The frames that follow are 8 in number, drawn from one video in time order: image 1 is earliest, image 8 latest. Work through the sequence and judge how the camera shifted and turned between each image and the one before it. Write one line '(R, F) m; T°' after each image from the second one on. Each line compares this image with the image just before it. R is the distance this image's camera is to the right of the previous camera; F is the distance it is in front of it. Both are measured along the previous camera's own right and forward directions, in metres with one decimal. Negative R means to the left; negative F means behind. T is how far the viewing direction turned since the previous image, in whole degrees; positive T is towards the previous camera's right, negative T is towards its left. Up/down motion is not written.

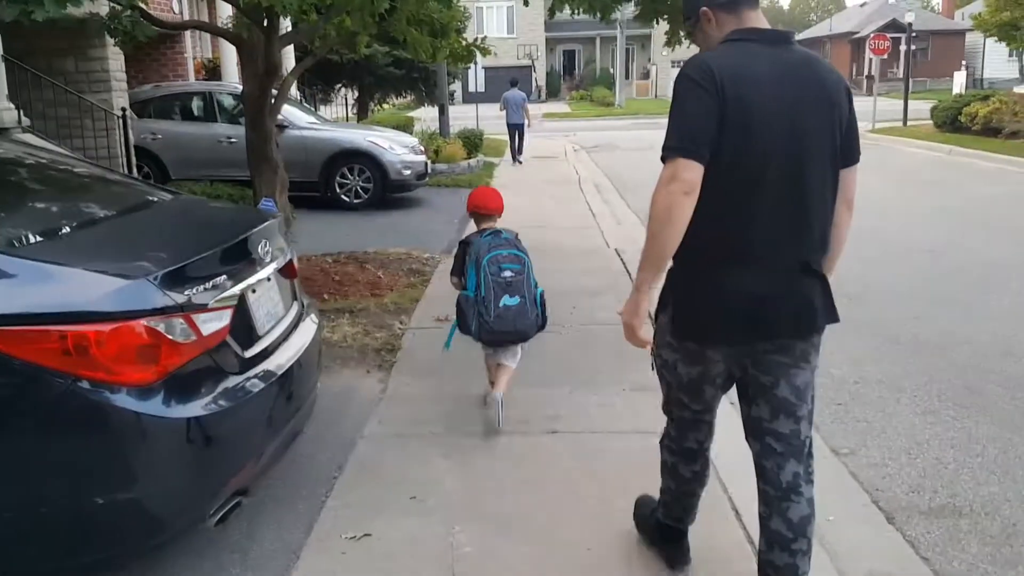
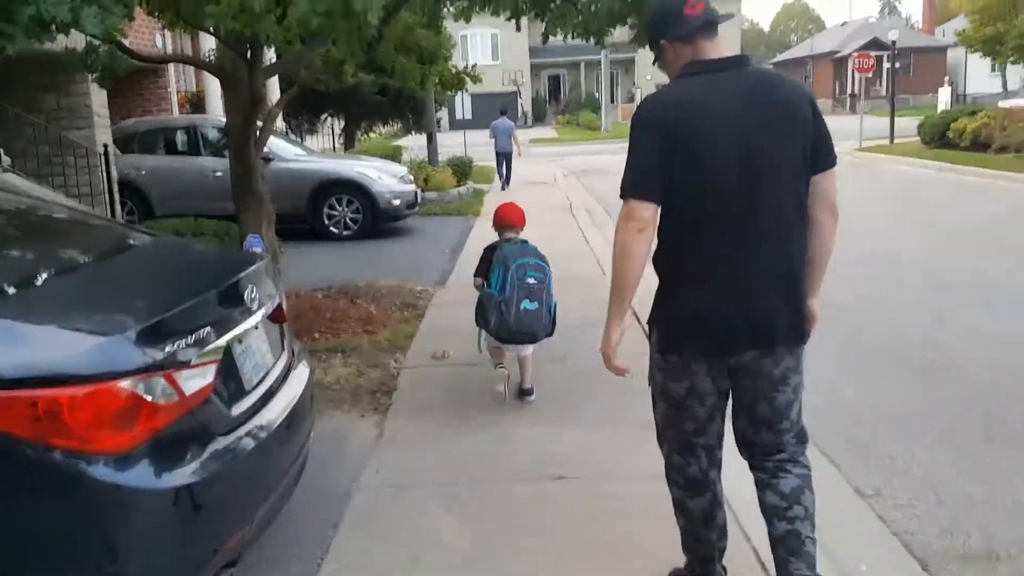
(-0.1, +0.2) m; +1°
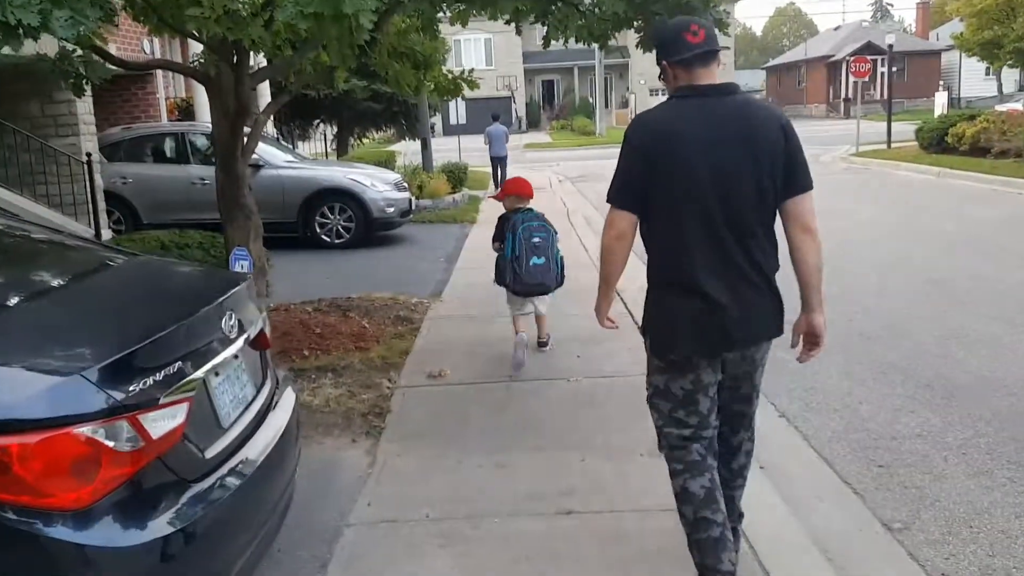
(0.0, +0.3) m; 0°
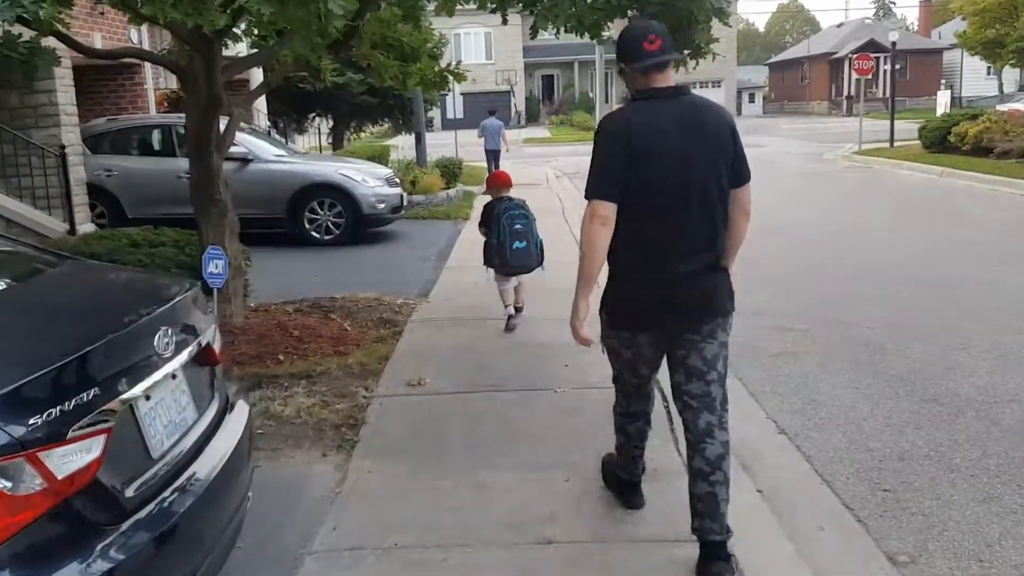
(+0.1, +0.3) m; 0°
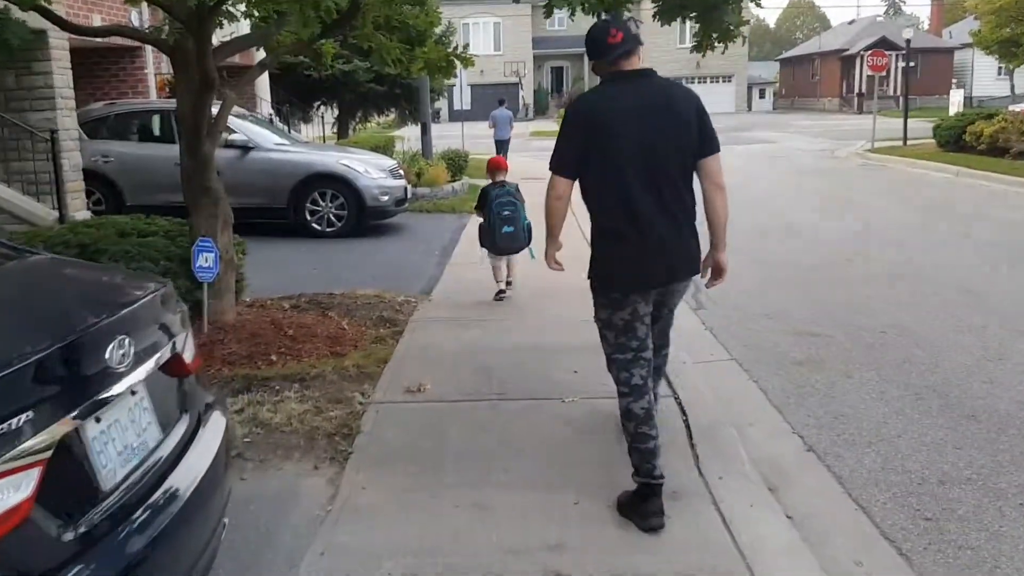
(0.0, +0.4) m; 0°
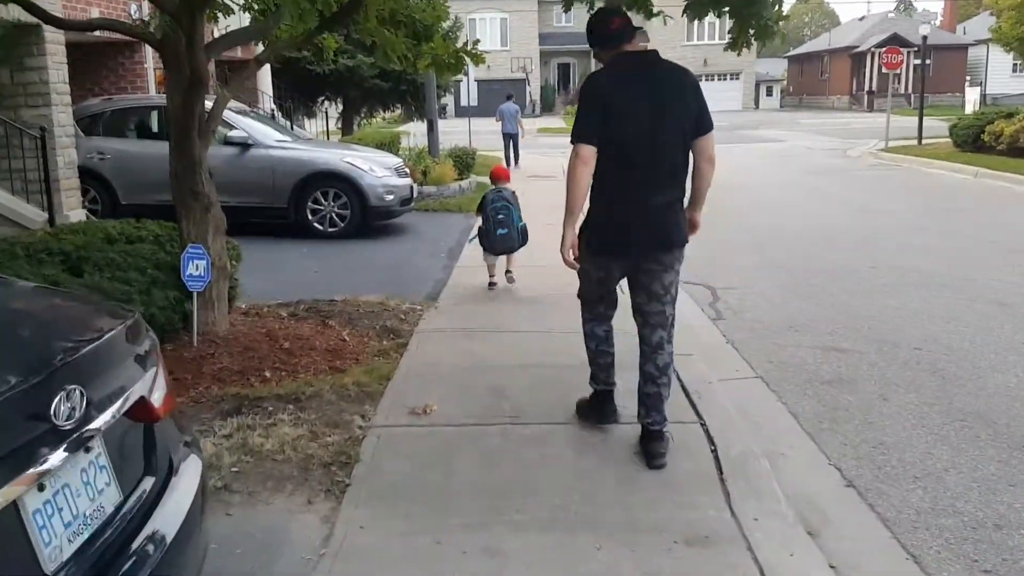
(0.0, +0.4) m; 0°
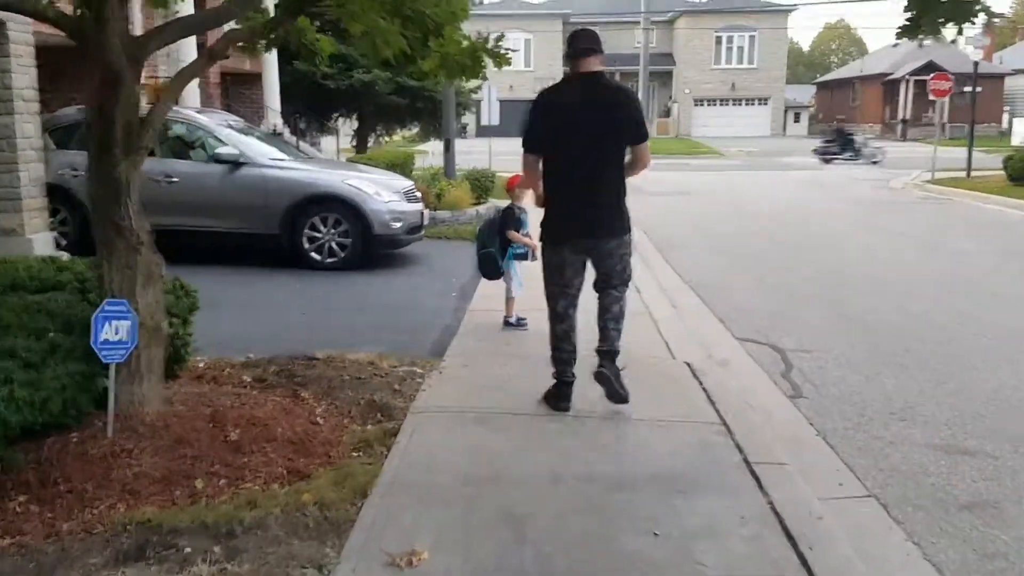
(-0.1, +1.5) m; -1°
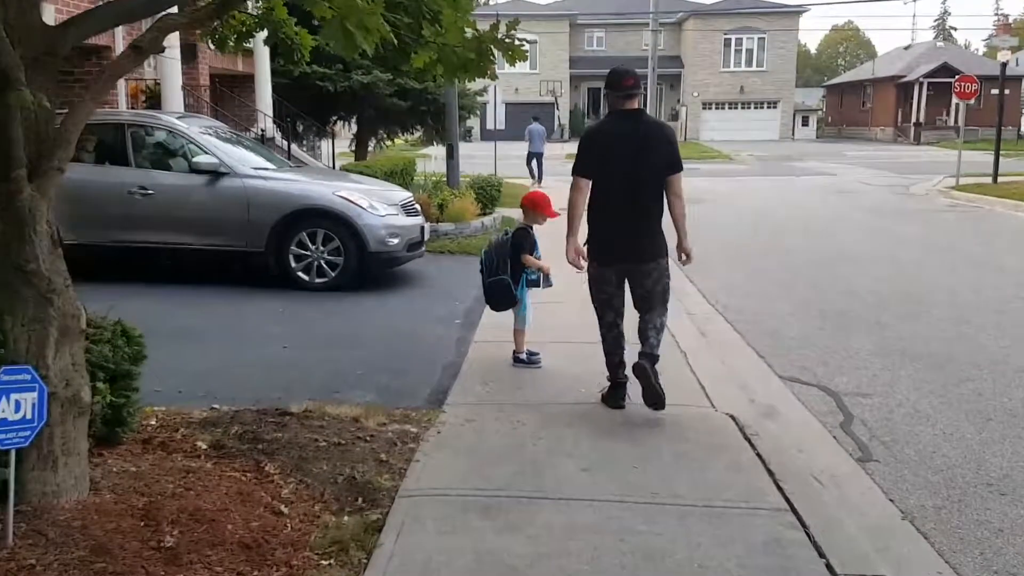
(0.0, +1.0) m; 0°
